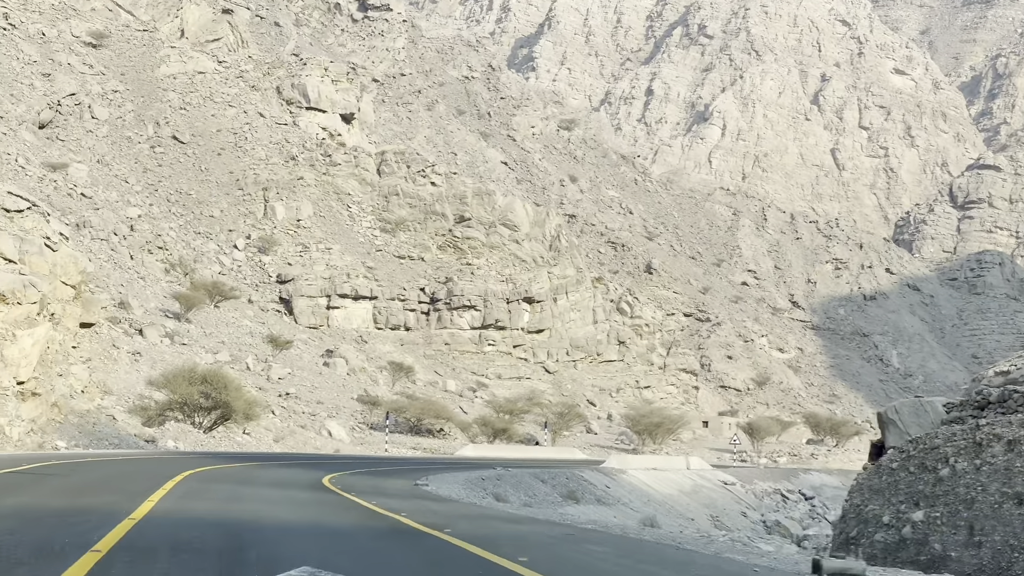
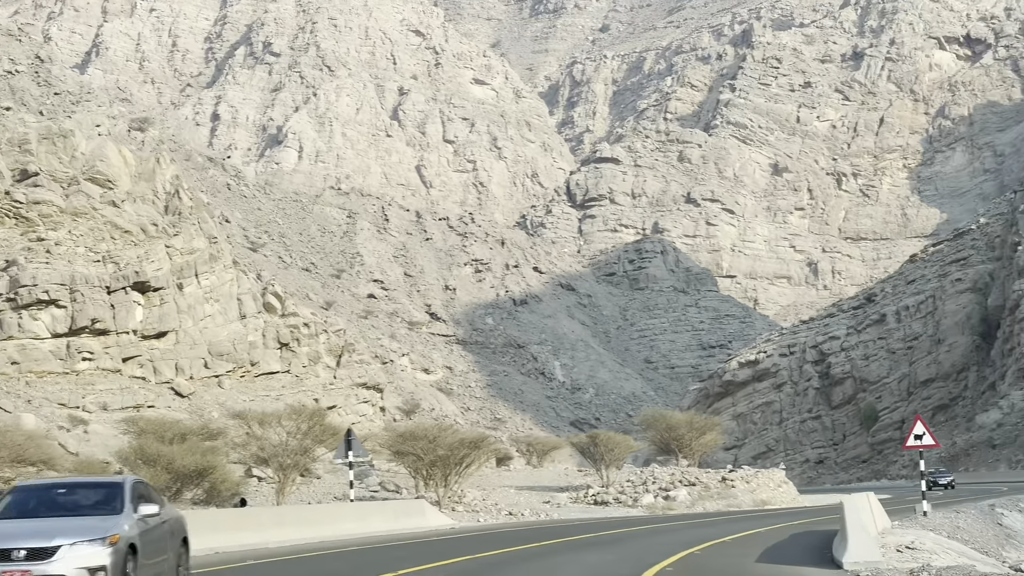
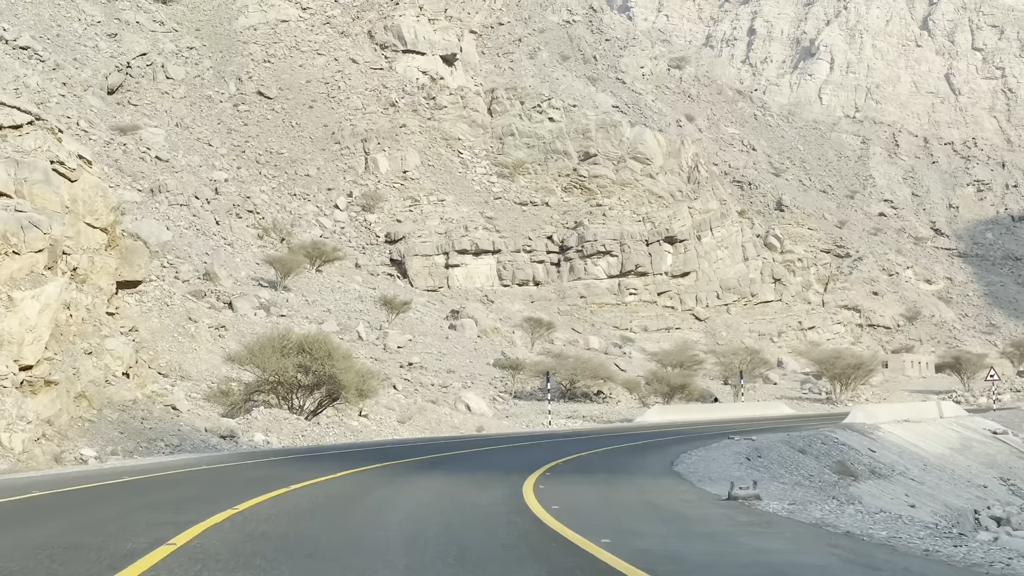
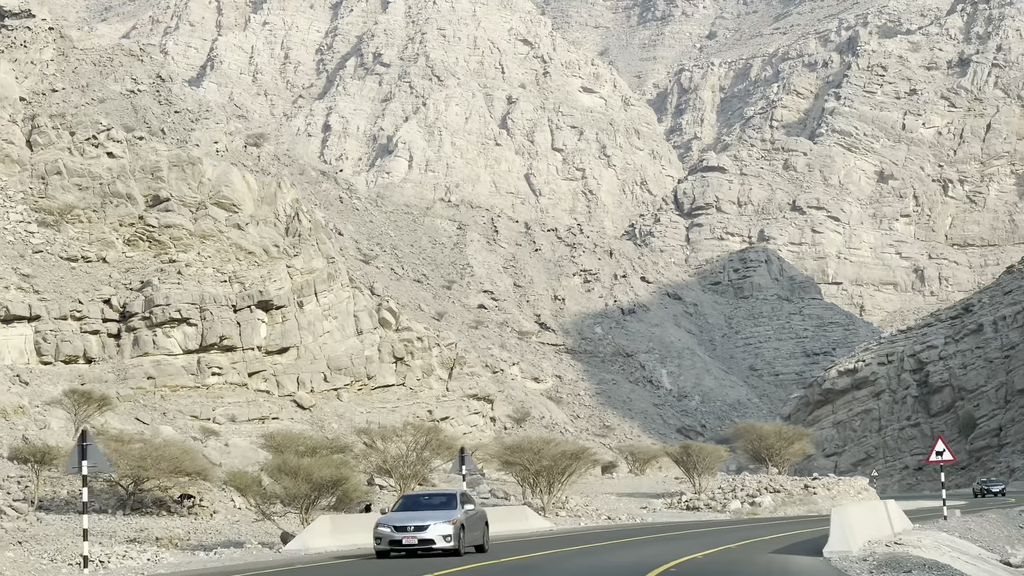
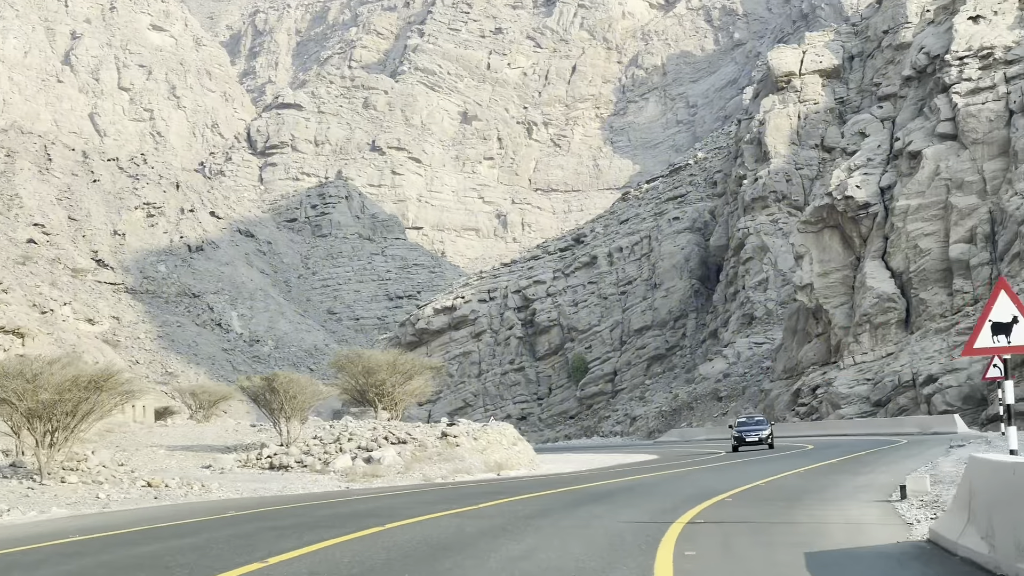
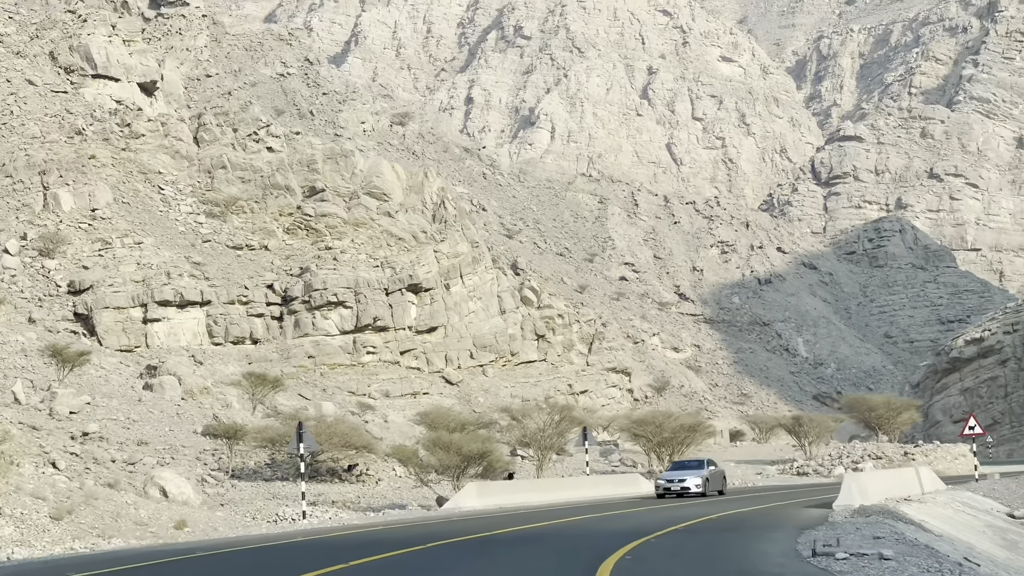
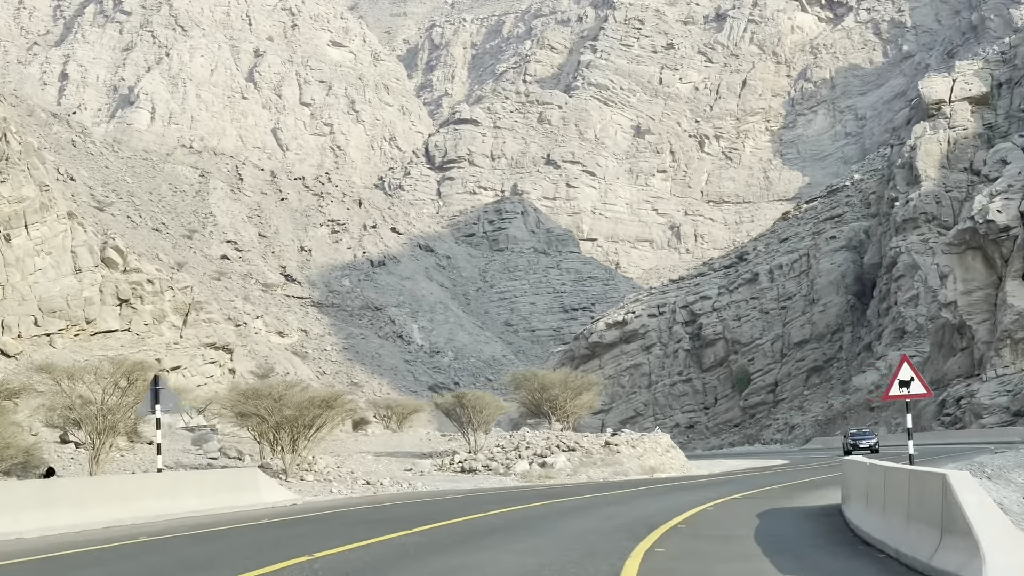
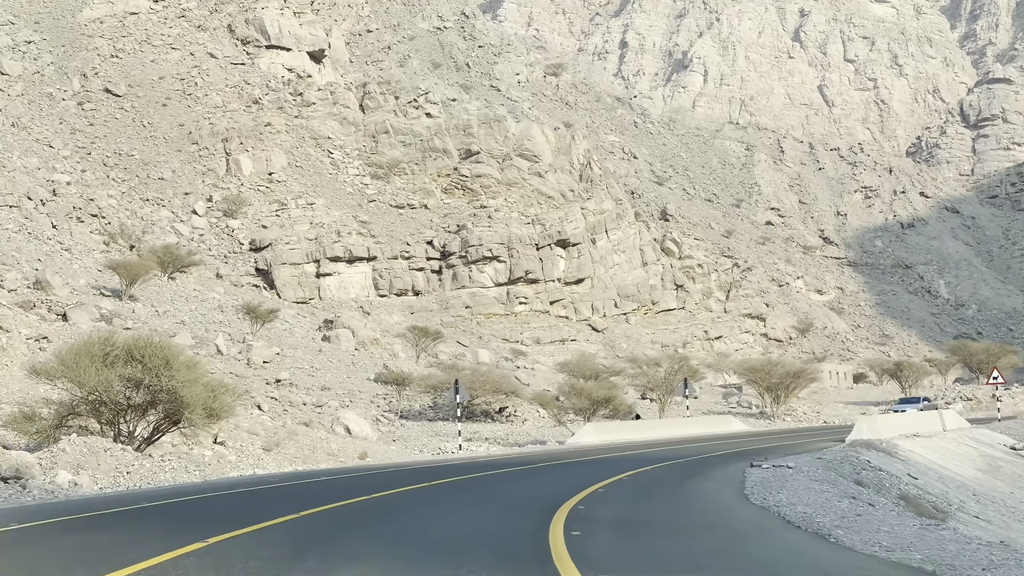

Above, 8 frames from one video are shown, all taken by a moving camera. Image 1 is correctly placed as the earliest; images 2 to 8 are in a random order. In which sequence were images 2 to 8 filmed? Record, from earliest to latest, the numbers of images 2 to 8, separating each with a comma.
3, 8, 6, 4, 2, 7, 5
